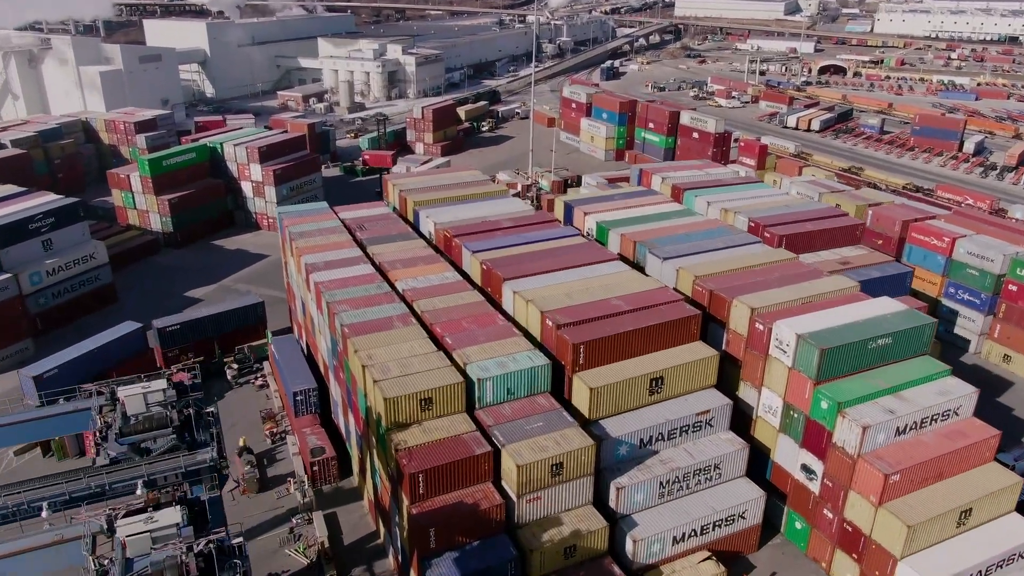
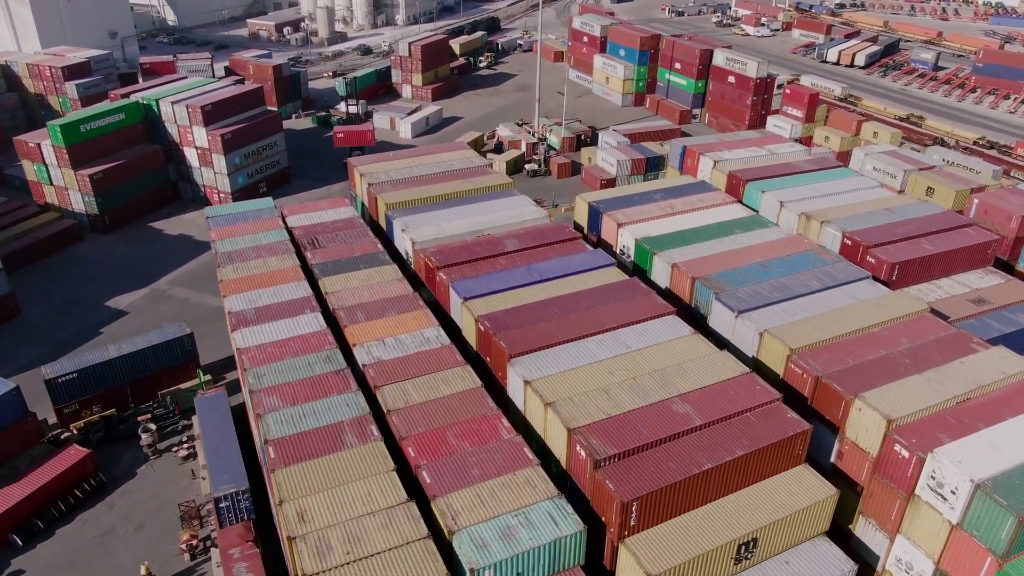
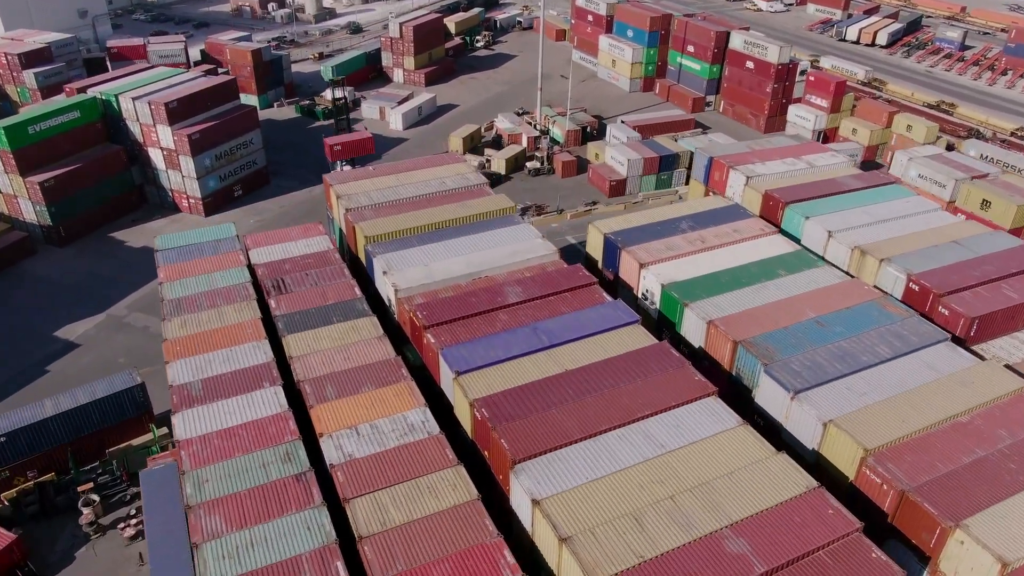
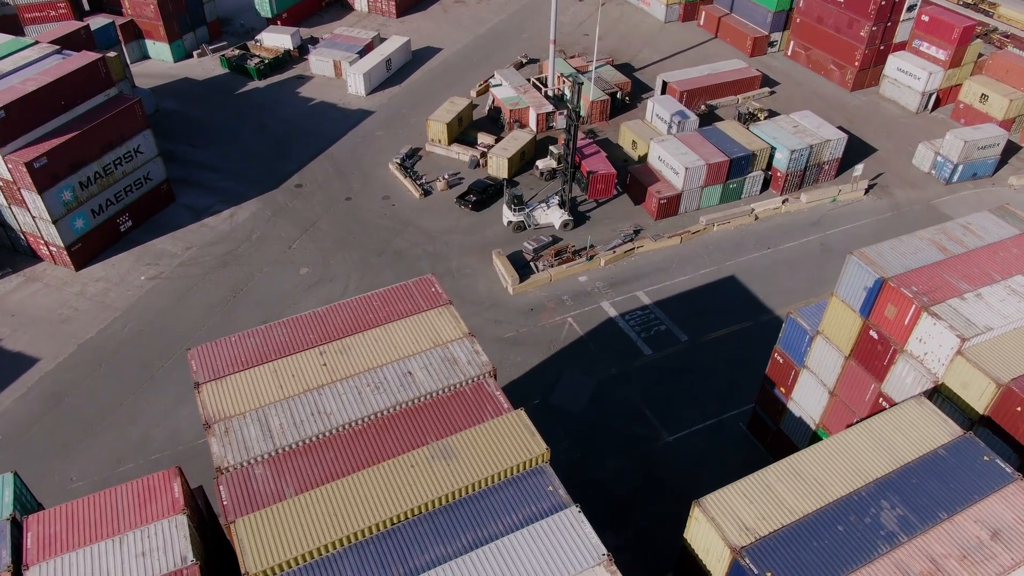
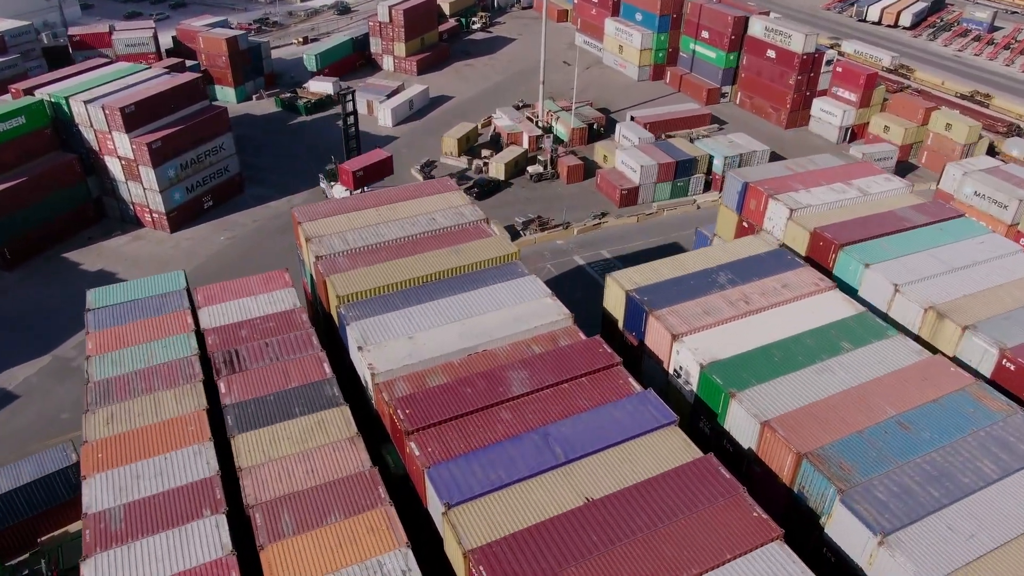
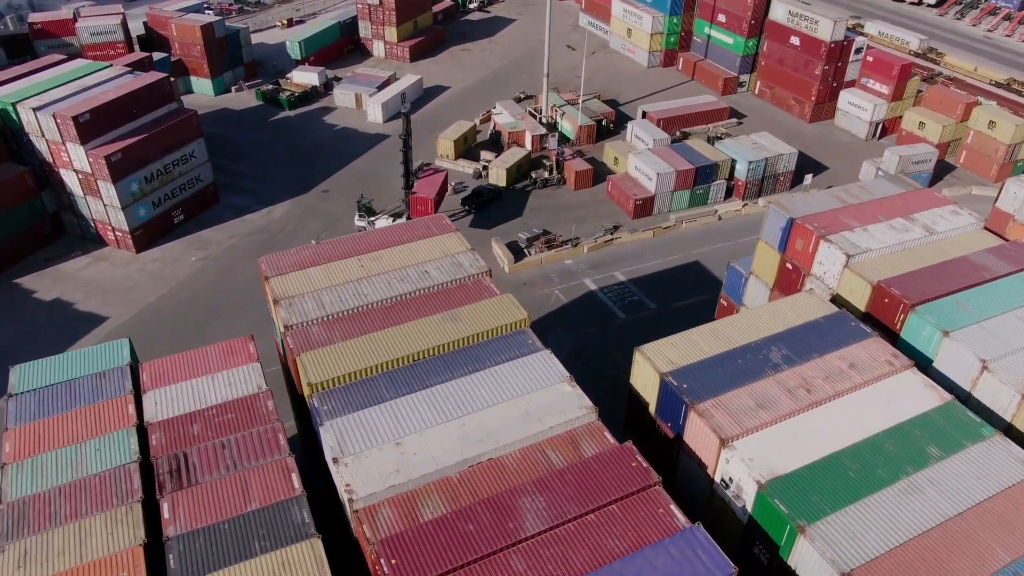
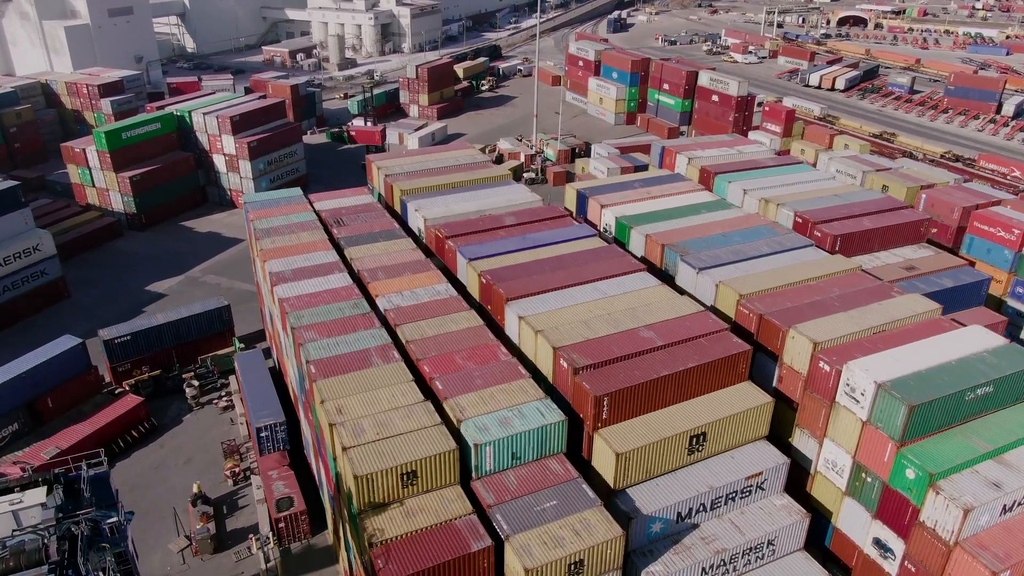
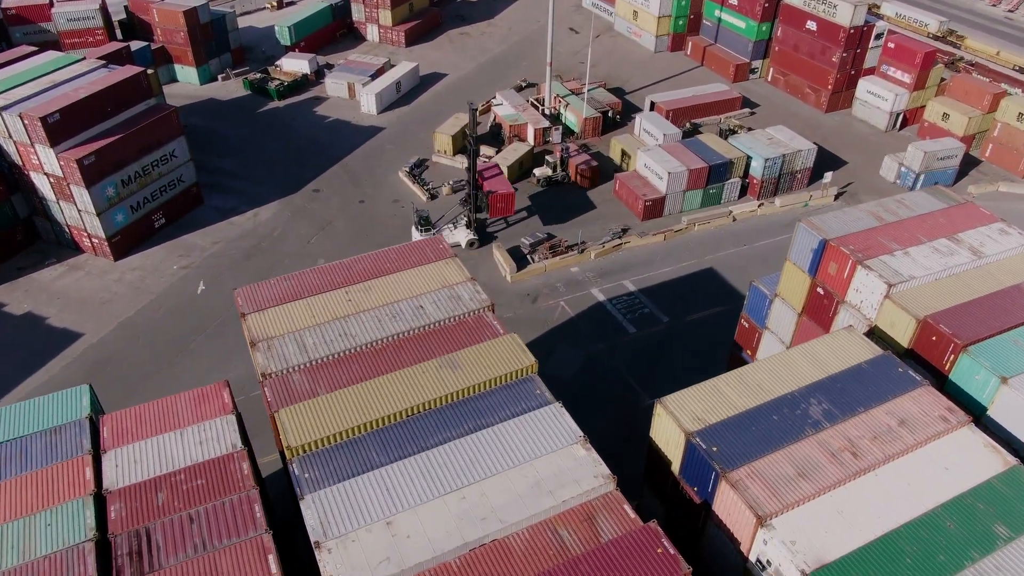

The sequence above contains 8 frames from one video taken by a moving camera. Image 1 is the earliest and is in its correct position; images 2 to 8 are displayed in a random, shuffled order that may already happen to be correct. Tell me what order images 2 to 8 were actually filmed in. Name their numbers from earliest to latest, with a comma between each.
7, 2, 3, 5, 6, 8, 4
